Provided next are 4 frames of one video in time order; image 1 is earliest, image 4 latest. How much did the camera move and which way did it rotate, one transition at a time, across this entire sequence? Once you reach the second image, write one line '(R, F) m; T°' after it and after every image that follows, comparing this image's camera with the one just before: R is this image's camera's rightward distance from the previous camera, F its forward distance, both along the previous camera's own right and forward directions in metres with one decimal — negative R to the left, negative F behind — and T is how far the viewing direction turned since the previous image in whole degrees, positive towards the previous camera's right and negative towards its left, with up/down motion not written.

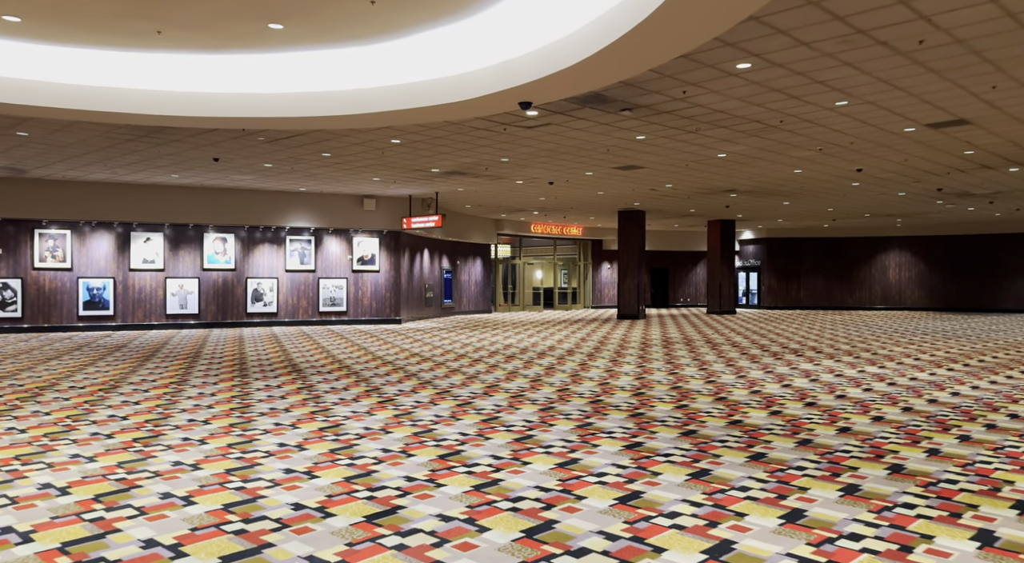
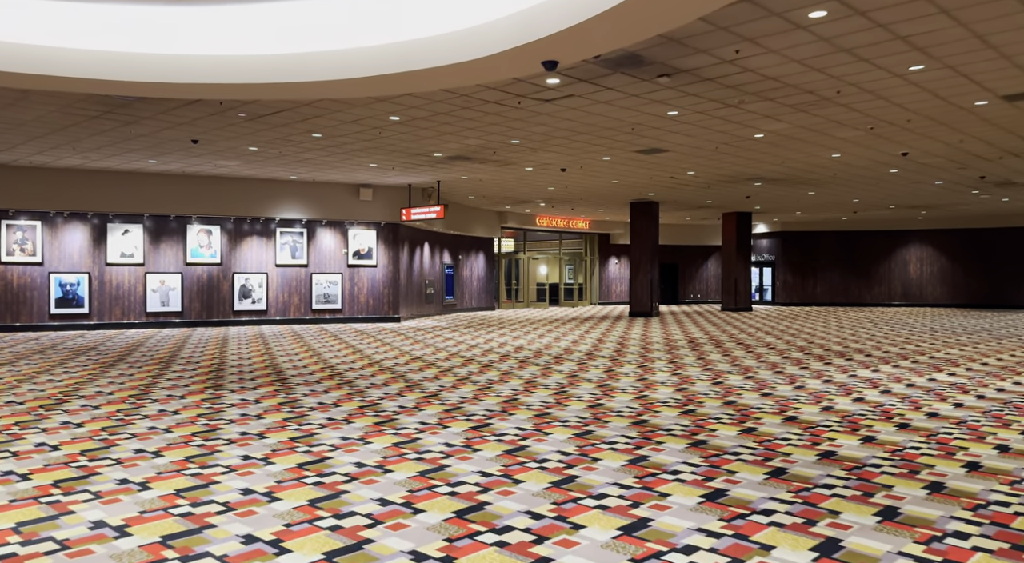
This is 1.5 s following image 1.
(-0.2, +1.4) m; 0°
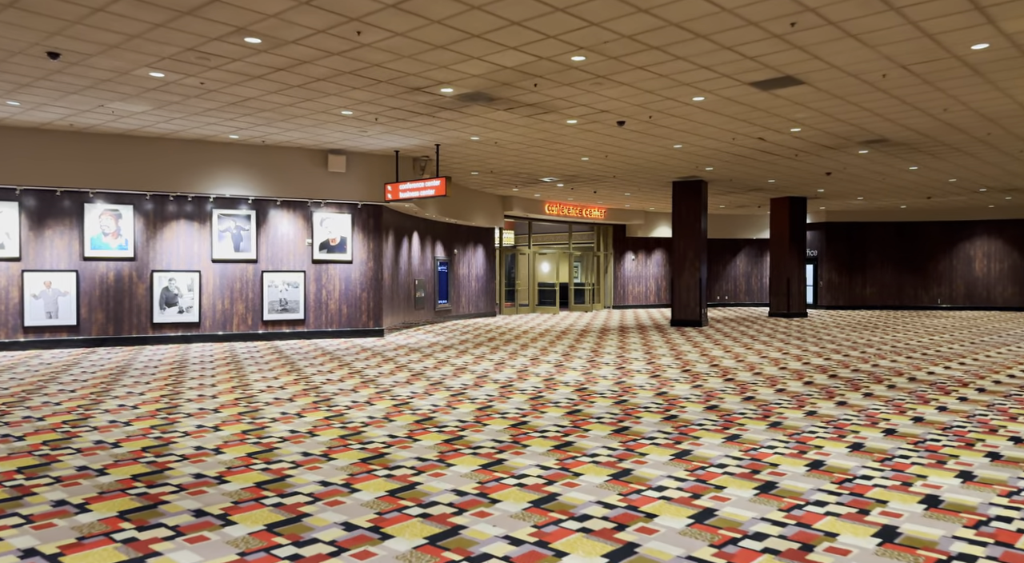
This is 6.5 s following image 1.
(-0.9, +5.1) m; +2°
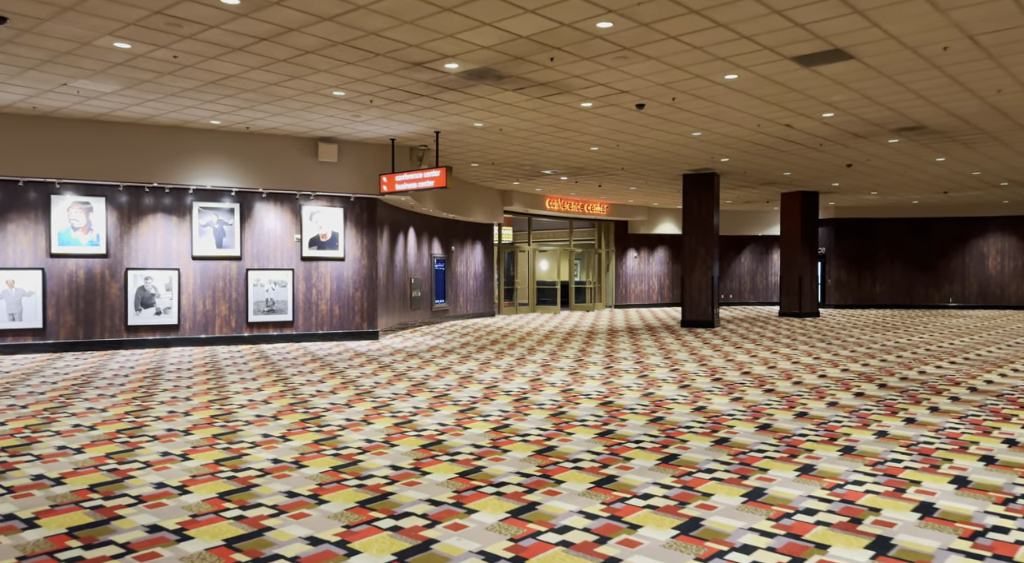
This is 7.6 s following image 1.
(-0.2, +1.0) m; +1°
